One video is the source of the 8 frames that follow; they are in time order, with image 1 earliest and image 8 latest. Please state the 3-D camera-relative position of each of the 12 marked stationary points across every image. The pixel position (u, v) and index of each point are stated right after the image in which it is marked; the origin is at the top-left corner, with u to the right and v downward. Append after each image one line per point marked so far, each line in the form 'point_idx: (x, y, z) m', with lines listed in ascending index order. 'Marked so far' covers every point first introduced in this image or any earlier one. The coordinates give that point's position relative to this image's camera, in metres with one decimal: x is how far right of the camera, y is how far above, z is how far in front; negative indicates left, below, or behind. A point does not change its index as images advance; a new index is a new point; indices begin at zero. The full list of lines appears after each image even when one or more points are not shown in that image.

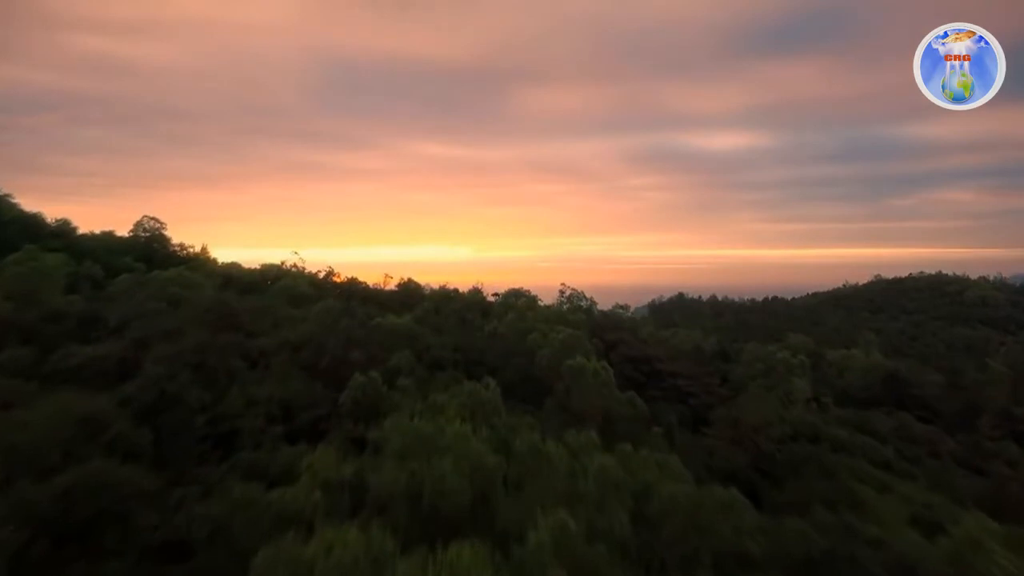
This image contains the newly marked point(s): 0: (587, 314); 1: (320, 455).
0: (+2.5, -0.9, +15.2) m
1: (-2.4, -2.1, +5.8) m
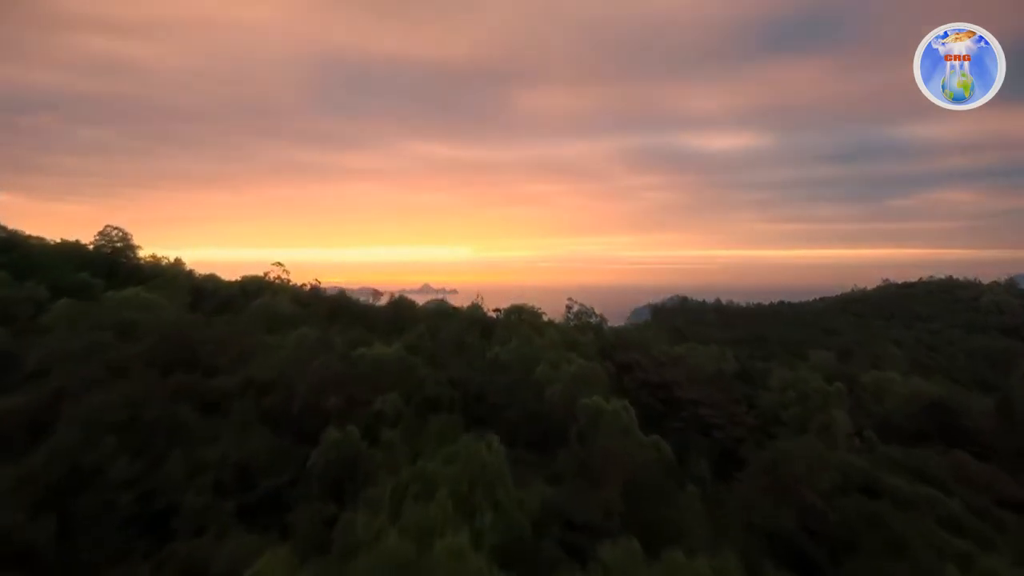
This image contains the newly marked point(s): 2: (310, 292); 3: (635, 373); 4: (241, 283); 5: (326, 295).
0: (+2.6, -1.3, +13.9) m
1: (-2.3, -2.6, +4.5) m
2: (-5.8, -0.2, +13.5) m
3: (+3.1, -2.2, +11.9) m
4: (-8.1, +0.1, +14.0) m
5: (-5.2, -0.5, +13.5) m
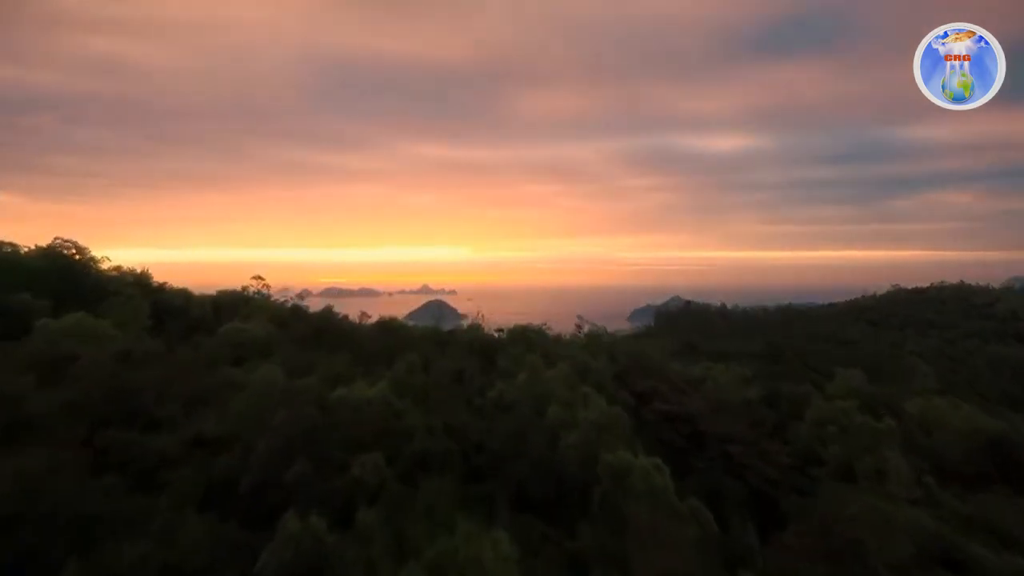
0: (+2.7, -1.8, +12.6) m
1: (-2.2, -3.0, +3.2) m
2: (-5.7, -0.6, +12.1) m
3: (+3.2, -2.7, +10.6) m
4: (-8.0, -0.3, +12.7) m
5: (-5.1, -1.0, +12.1) m
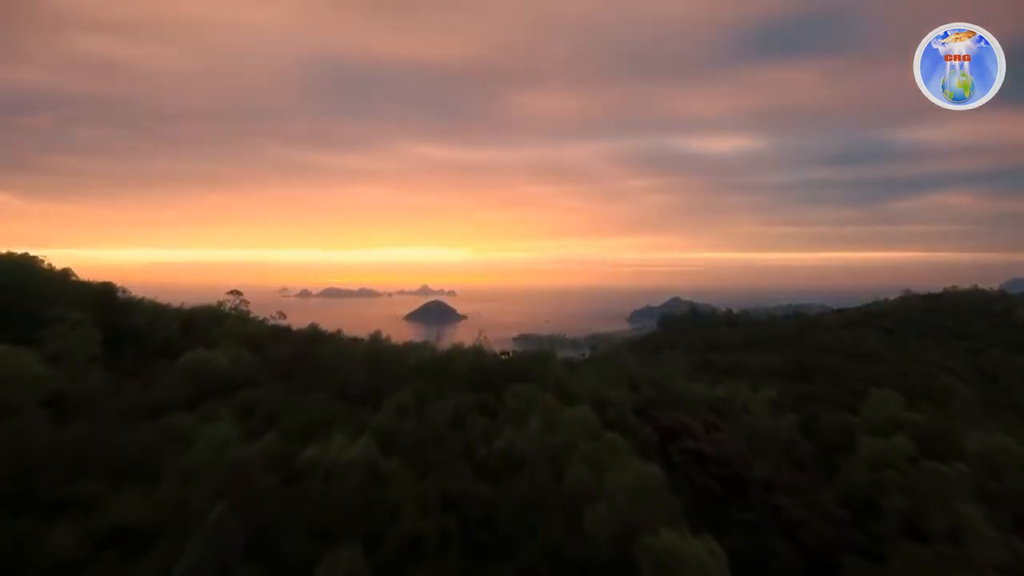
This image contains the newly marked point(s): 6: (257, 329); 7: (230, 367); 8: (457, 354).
0: (+2.8, -2.2, +11.2) m
1: (-2.0, -3.4, +1.8) m
2: (-5.5, -1.0, +10.7) m
3: (+3.4, -3.1, +9.2) m
4: (-7.9, -0.7, +11.3) m
5: (-4.9, -1.4, +10.7) m
6: (-5.9, -0.9, +10.6) m
7: (-5.0, -1.4, +8.2) m
8: (-1.1, -1.7, +10.1) m
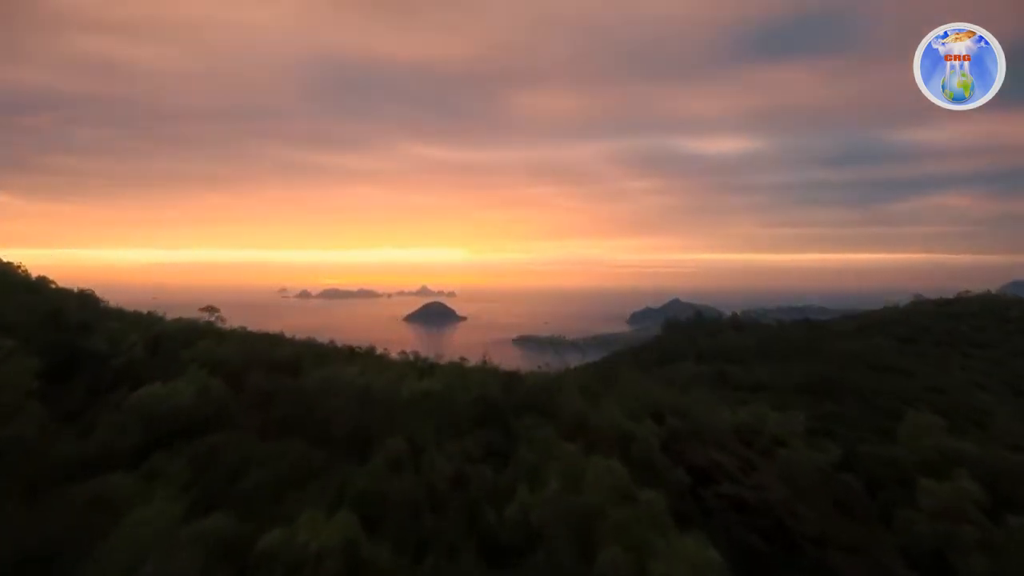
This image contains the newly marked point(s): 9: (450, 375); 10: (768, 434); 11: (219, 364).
0: (+3.0, -2.6, +10.0) m
1: (-1.9, -3.8, +0.5) m
2: (-5.3, -1.4, +9.5) m
3: (+3.6, -3.5, +8.0) m
4: (-7.7, -1.1, +10.1) m
5: (-4.8, -1.8, +9.5) m
6: (-5.7, -1.3, +9.3) m
7: (-4.8, -1.8, +6.9) m
8: (-0.9, -2.0, +8.8) m
9: (-1.3, -2.0, +9.9) m
10: (+6.1, -3.5, +11.1) m
11: (-5.8, -1.5, +9.2) m
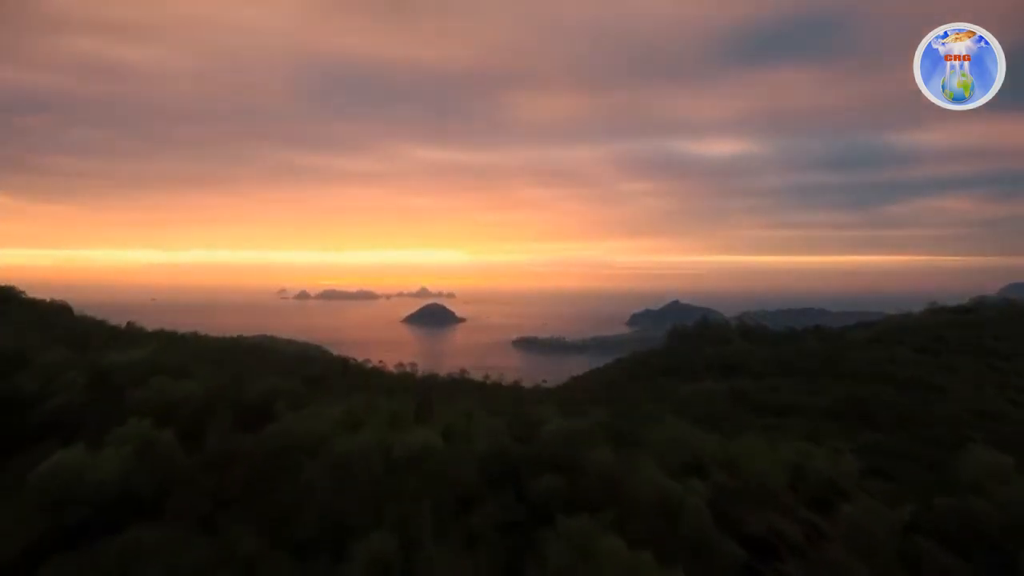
0: (+3.3, -3.1, +8.4) m
1: (-1.6, -4.2, -1.0) m
2: (-5.1, -1.9, +7.9) m
3: (+3.8, -3.9, +6.4) m
4: (-7.4, -1.5, +8.5) m
5: (-4.5, -2.2, +7.9) m
6: (-5.4, -1.8, +7.8) m
7: (-4.5, -2.2, +5.3) m
8: (-0.7, -2.5, +7.2) m
9: (-1.0, -2.4, +8.4) m
10: (+6.4, -4.0, +9.5) m
11: (-5.5, -2.0, +7.6) m
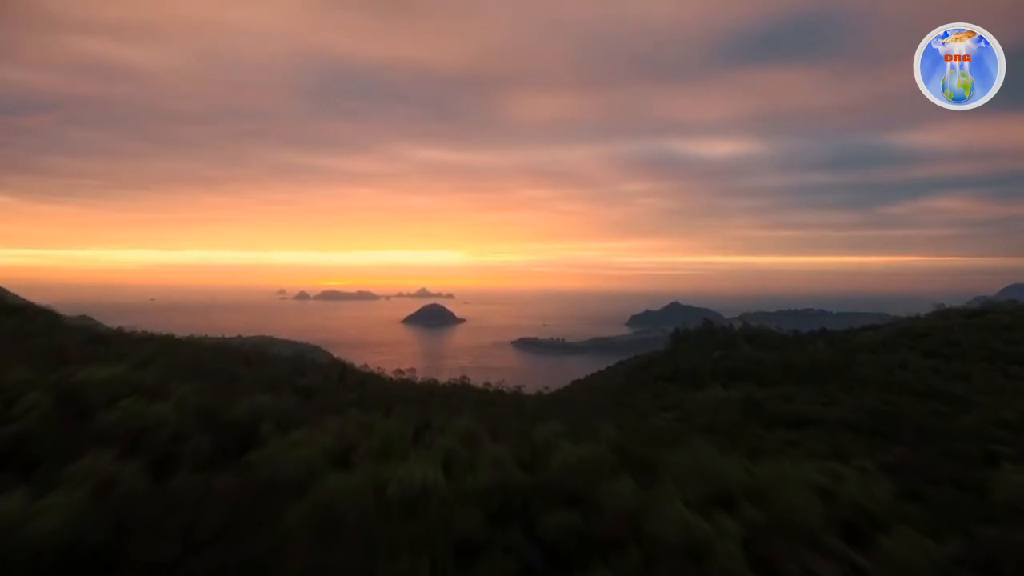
0: (+3.4, -3.3, +7.7) m
1: (-1.4, -4.4, -1.8) m
2: (-4.9, -2.1, +7.1) m
3: (+4.0, -4.1, +5.6) m
4: (-7.3, -1.7, +7.7) m
5: (-4.4, -2.4, +7.1) m
6: (-5.3, -2.0, +7.0) m
7: (-4.4, -2.4, +4.6) m
8: (-0.6, -2.7, +6.5) m
9: (-0.9, -2.6, +7.6) m
10: (+6.5, -4.2, +8.8) m
11: (-5.4, -2.2, +6.8) m
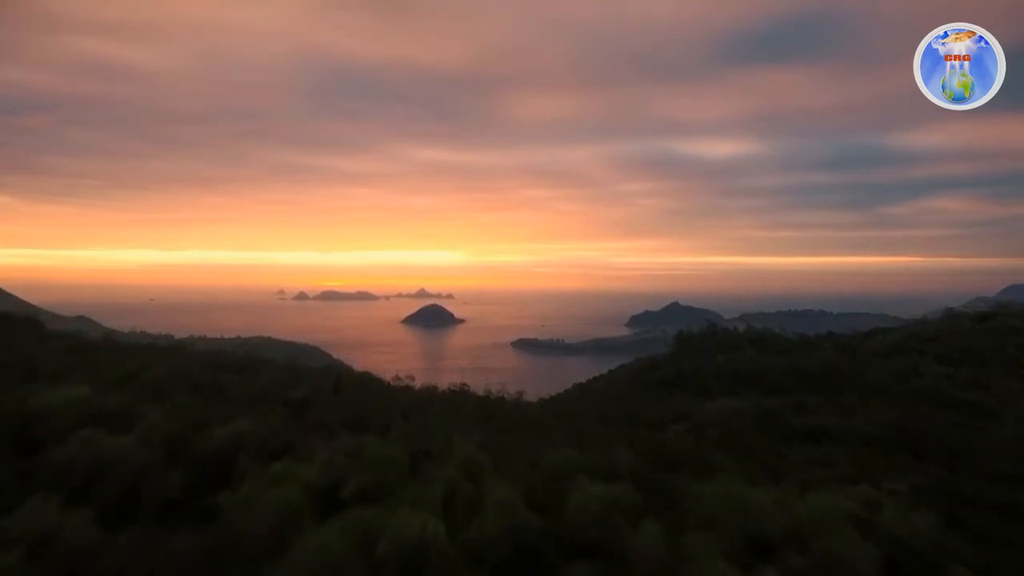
0: (+3.5, -3.5, +6.8) m
1: (-1.3, -4.7, -2.7) m
2: (-4.8, -2.3, +6.3) m
3: (+4.1, -4.4, +4.8) m
4: (-7.2, -2.0, +6.8) m
5: (-4.3, -2.7, +6.3) m
6: (-5.2, -2.2, +6.1) m
7: (-4.3, -2.6, +3.7) m
8: (-0.4, -3.0, +5.6) m
9: (-0.8, -2.9, +6.7) m
10: (+6.6, -4.5, +7.9) m
11: (-5.3, -2.4, +6.0) m
